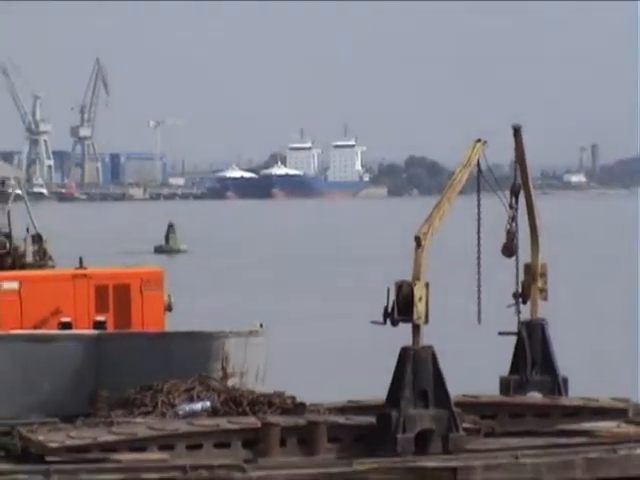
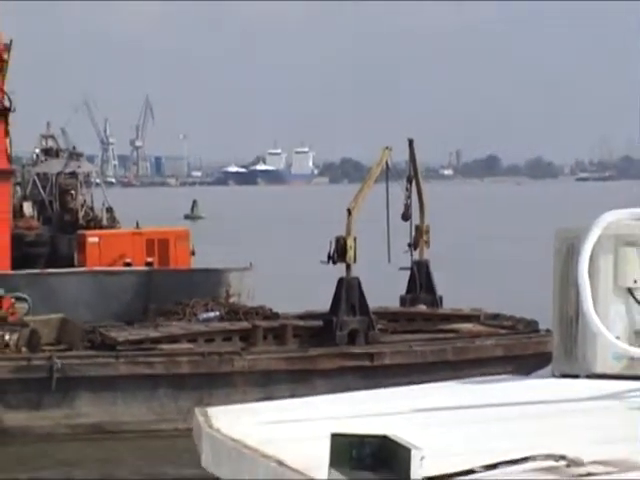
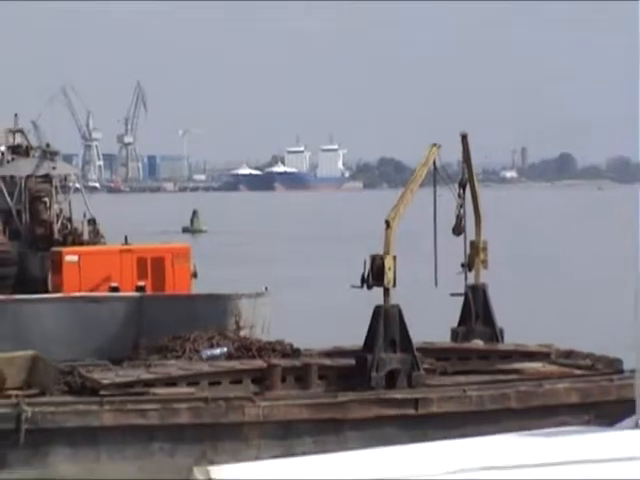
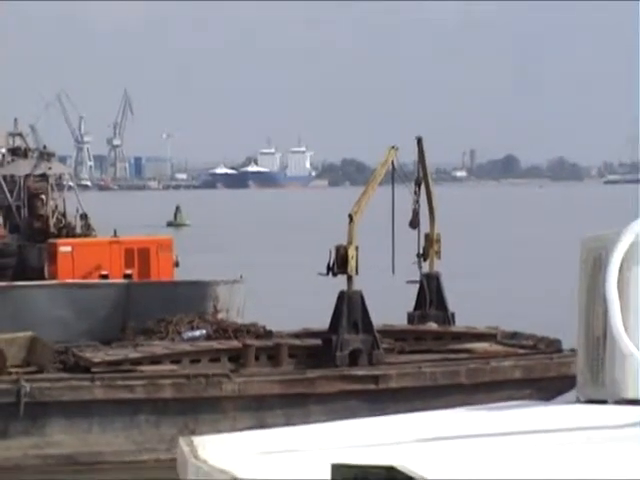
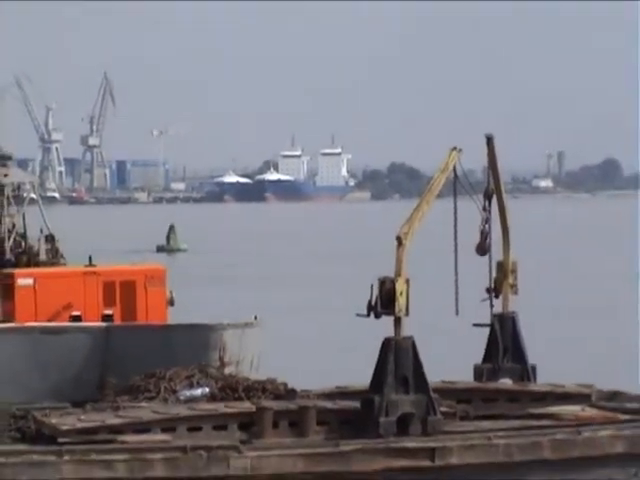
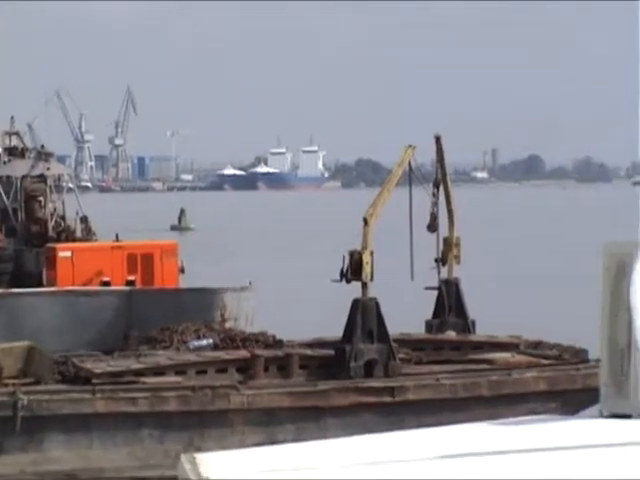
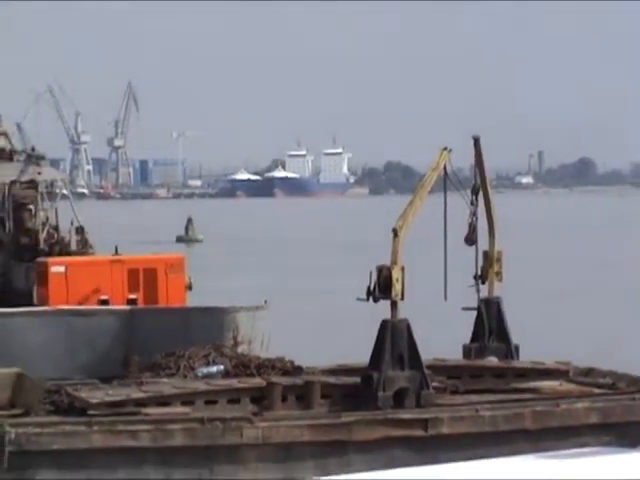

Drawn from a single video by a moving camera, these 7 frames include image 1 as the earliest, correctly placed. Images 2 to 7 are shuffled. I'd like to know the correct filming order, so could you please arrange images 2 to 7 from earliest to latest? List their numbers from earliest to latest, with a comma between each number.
5, 7, 3, 6, 4, 2
